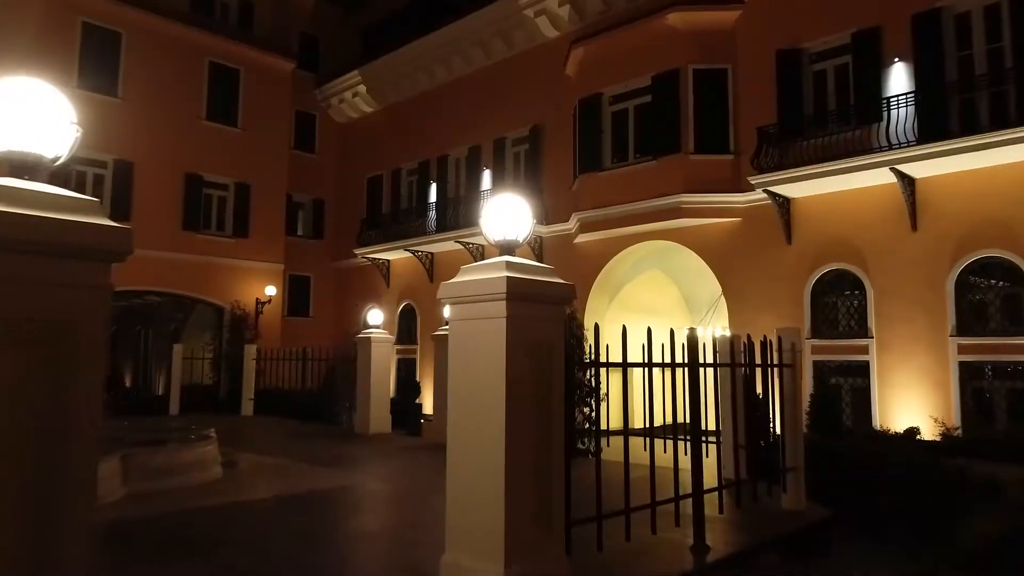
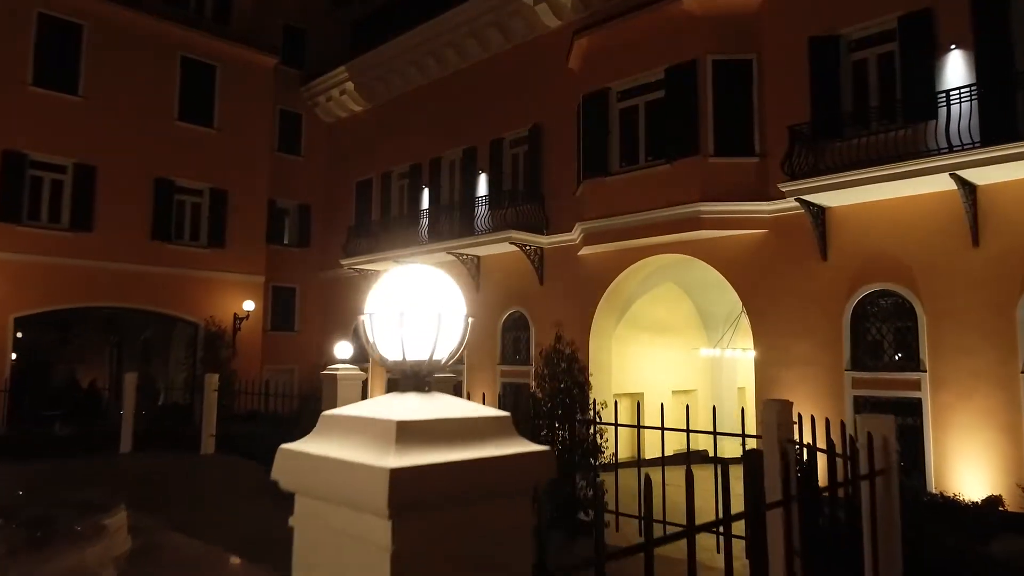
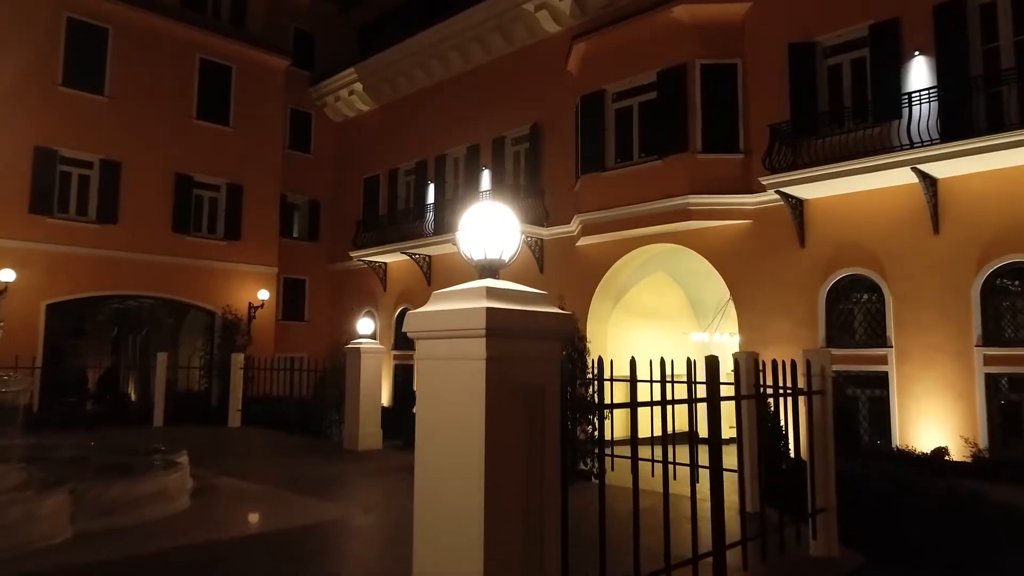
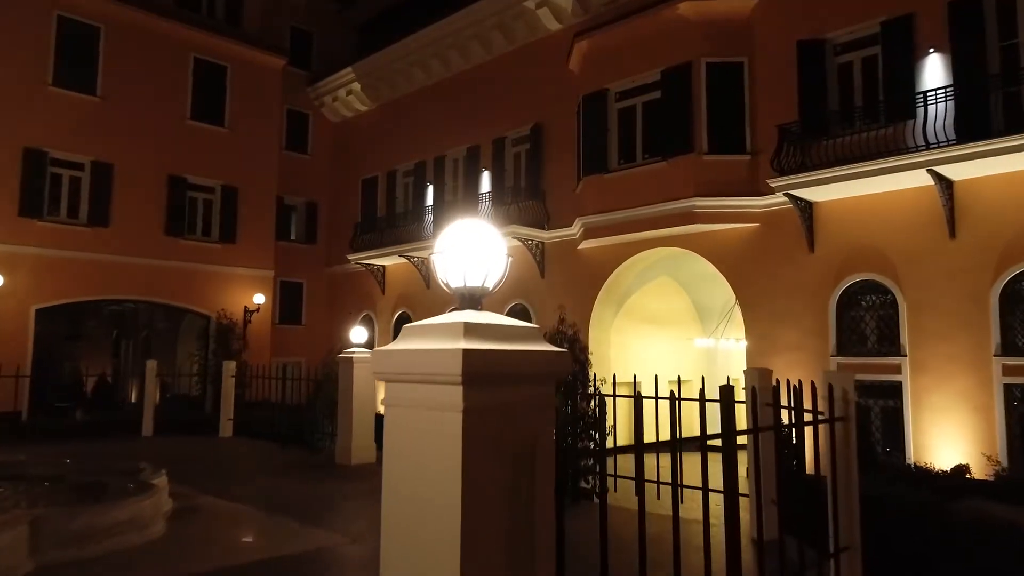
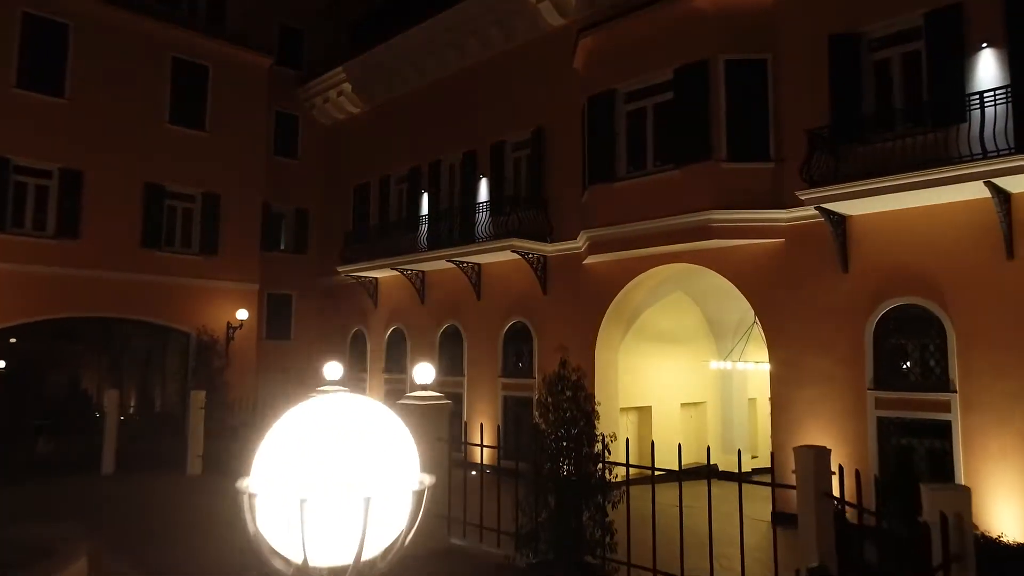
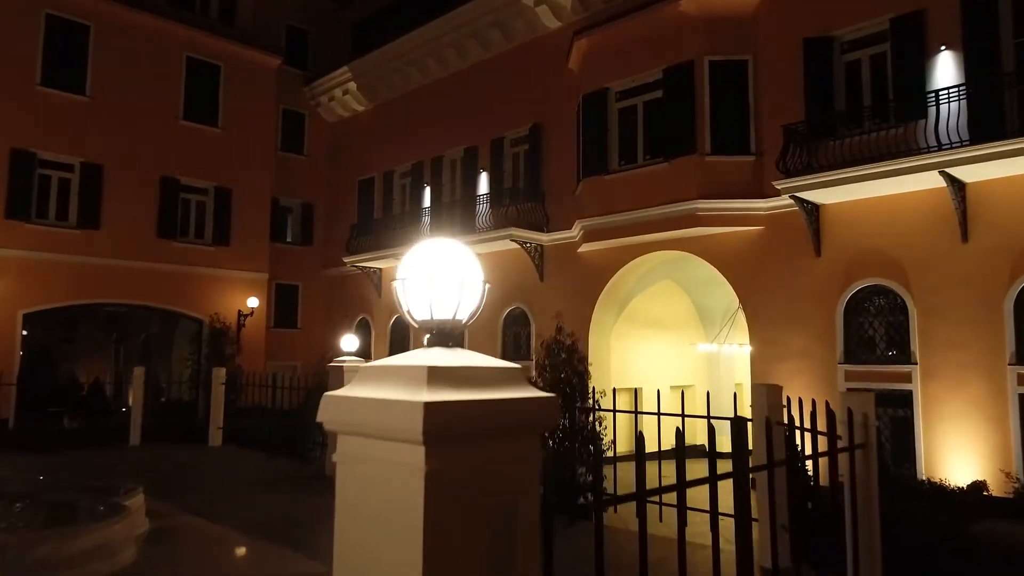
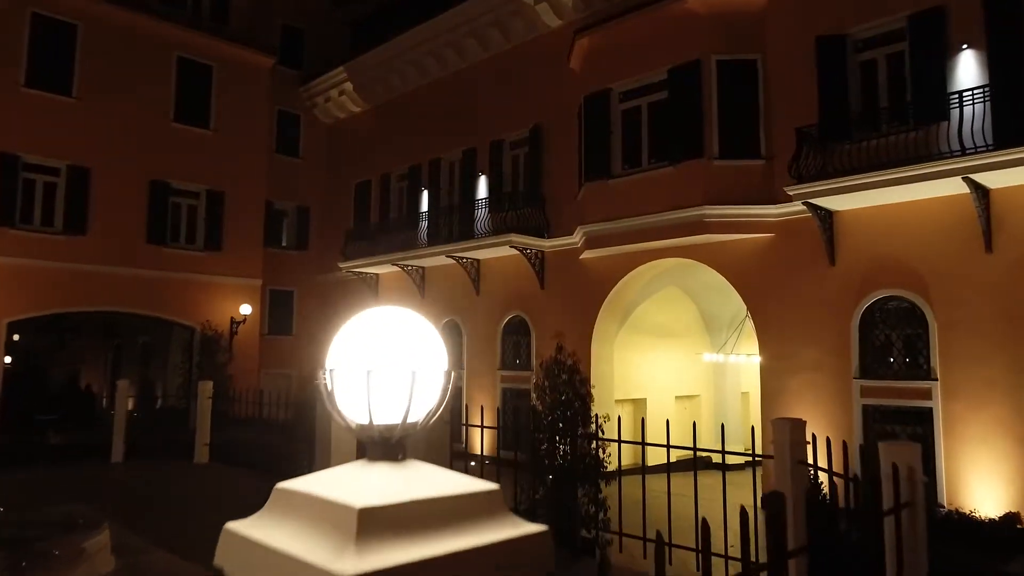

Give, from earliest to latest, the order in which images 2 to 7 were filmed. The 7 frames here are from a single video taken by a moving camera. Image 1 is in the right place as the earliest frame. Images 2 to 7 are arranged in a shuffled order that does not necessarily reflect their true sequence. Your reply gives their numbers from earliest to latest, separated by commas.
3, 4, 6, 2, 7, 5
